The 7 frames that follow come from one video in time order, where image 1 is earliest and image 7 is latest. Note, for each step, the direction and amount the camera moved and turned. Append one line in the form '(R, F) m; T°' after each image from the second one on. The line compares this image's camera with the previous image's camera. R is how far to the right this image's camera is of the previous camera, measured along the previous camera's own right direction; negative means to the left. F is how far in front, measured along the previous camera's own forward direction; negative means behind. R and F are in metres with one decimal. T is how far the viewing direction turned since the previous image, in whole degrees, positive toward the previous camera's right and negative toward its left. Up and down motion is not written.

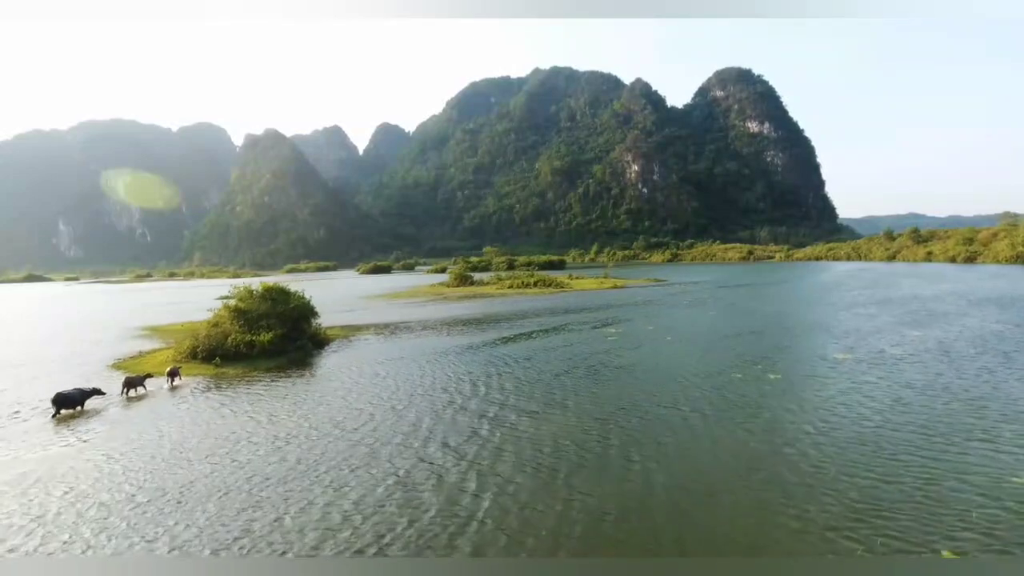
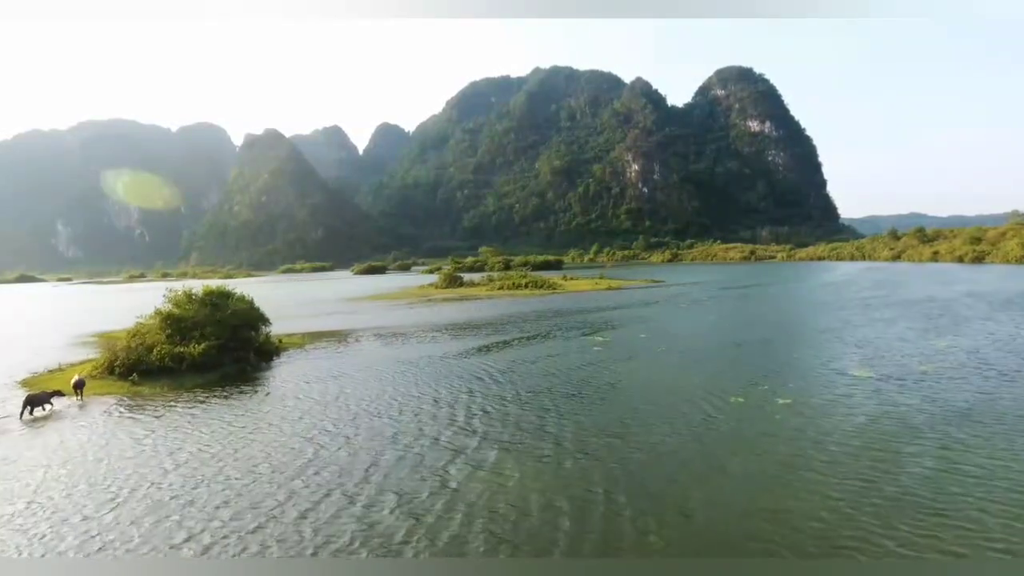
(+0.7, +2.0) m; 0°
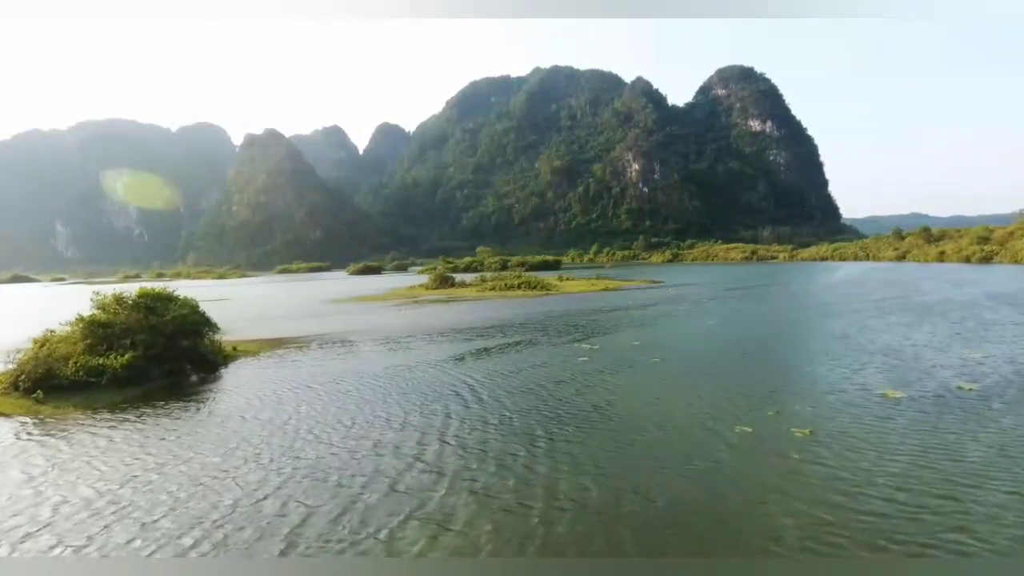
(+0.6, +1.8) m; 0°
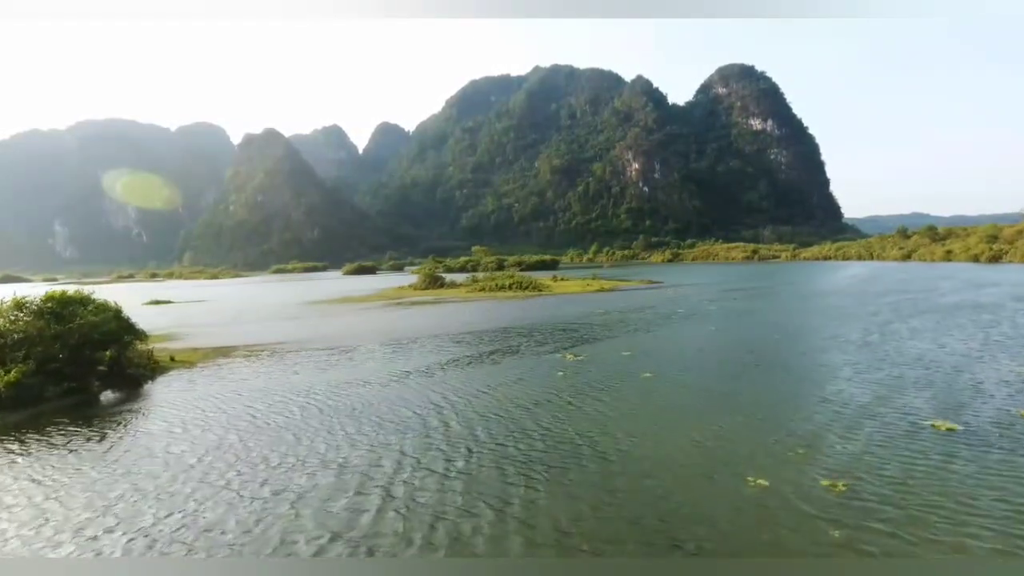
(+0.6, +1.9) m; 0°
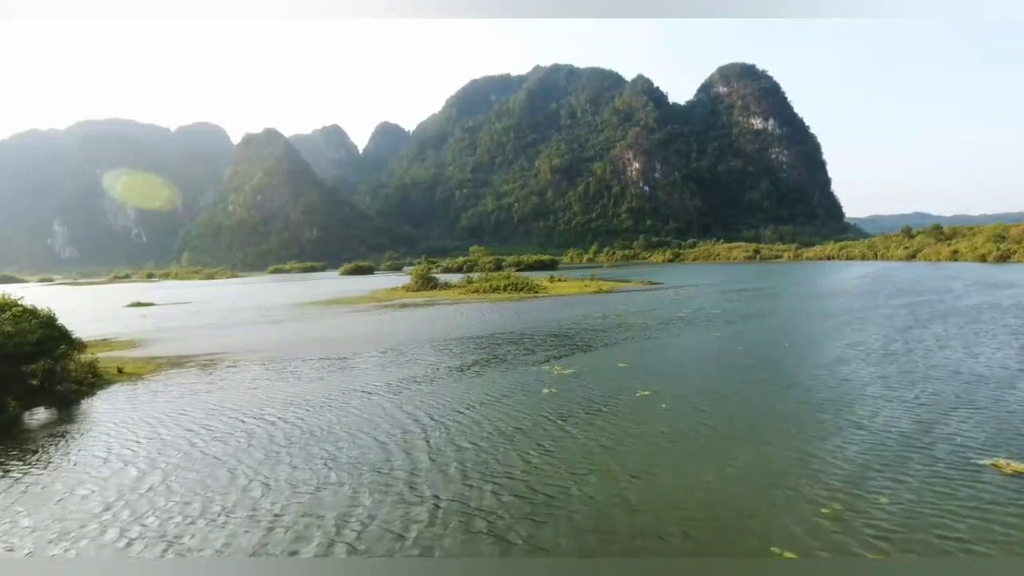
(+0.4, +1.4) m; 0°
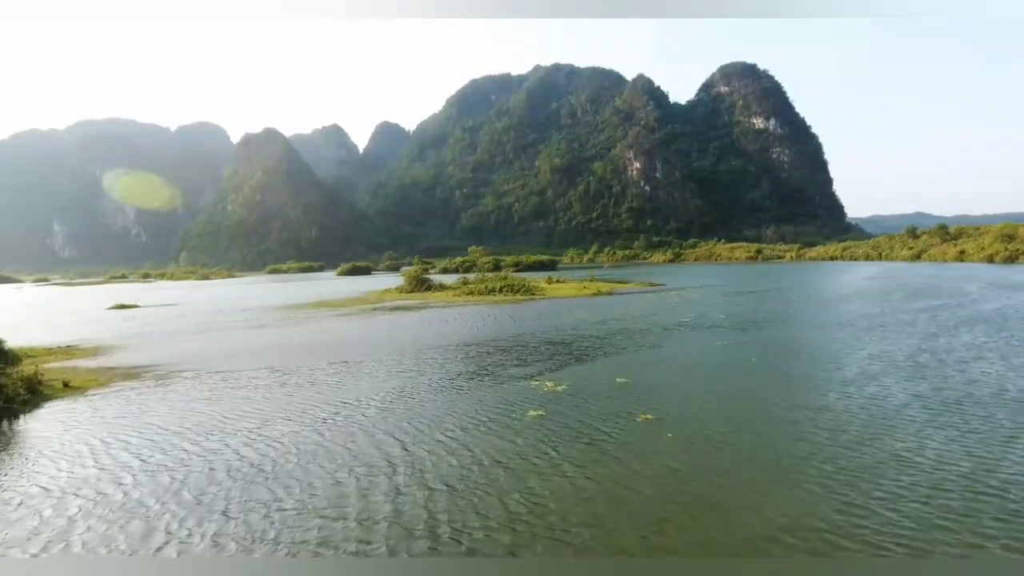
(+0.3, +1.3) m; 0°
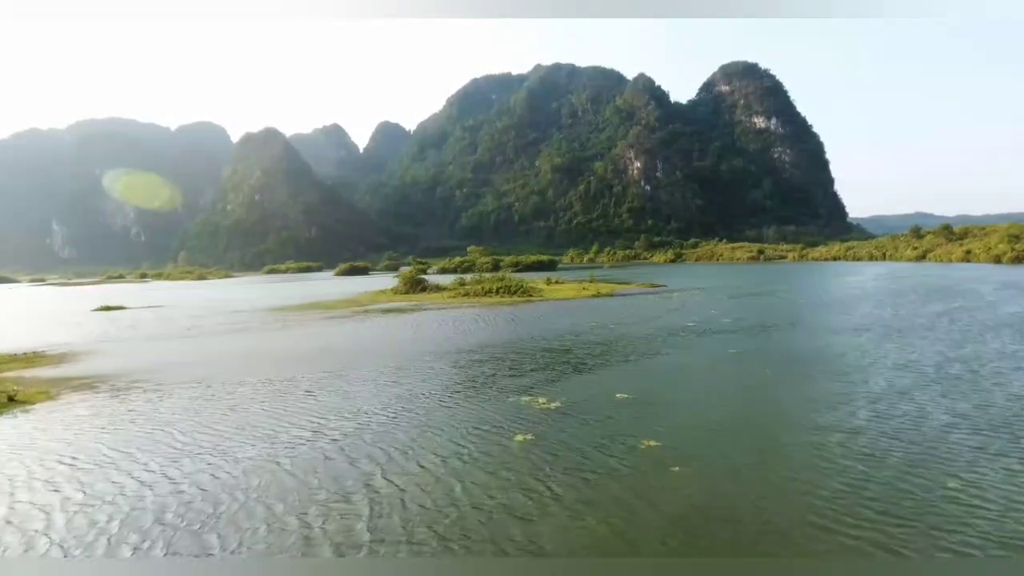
(+0.2, +1.1) m; 0°
